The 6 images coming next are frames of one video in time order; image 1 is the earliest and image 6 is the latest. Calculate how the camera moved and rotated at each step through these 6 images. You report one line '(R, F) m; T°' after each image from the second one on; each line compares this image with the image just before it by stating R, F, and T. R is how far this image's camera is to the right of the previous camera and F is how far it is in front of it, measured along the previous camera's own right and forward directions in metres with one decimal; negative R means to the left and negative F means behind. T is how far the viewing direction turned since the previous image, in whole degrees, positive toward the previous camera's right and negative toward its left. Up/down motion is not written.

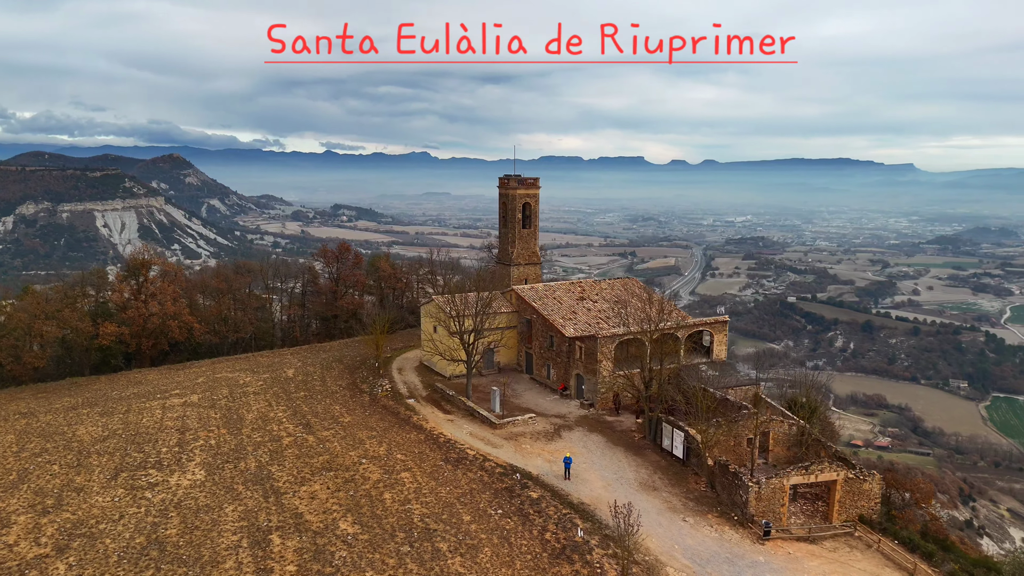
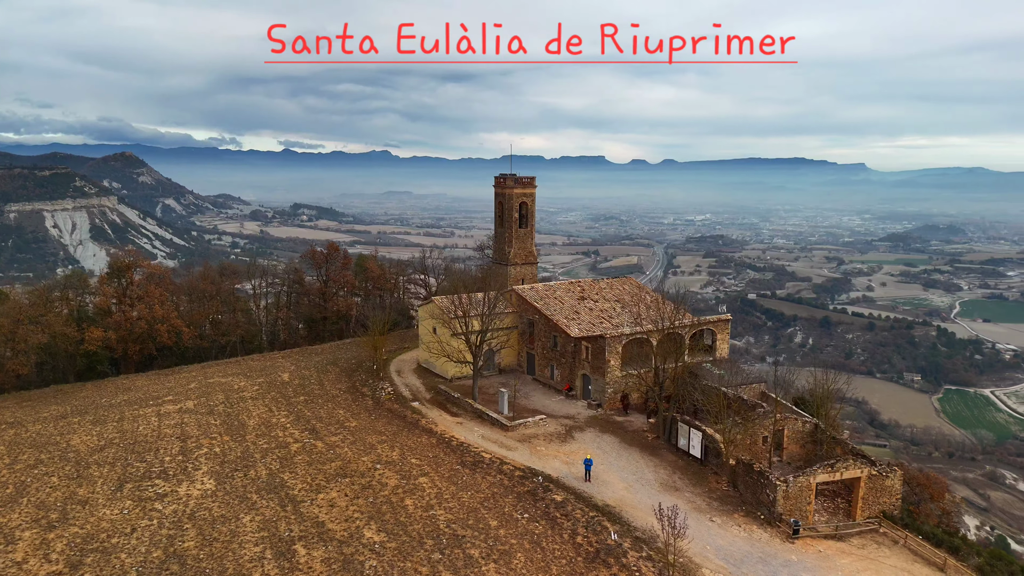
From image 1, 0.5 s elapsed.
(-1.6, +0.3) m; +3°
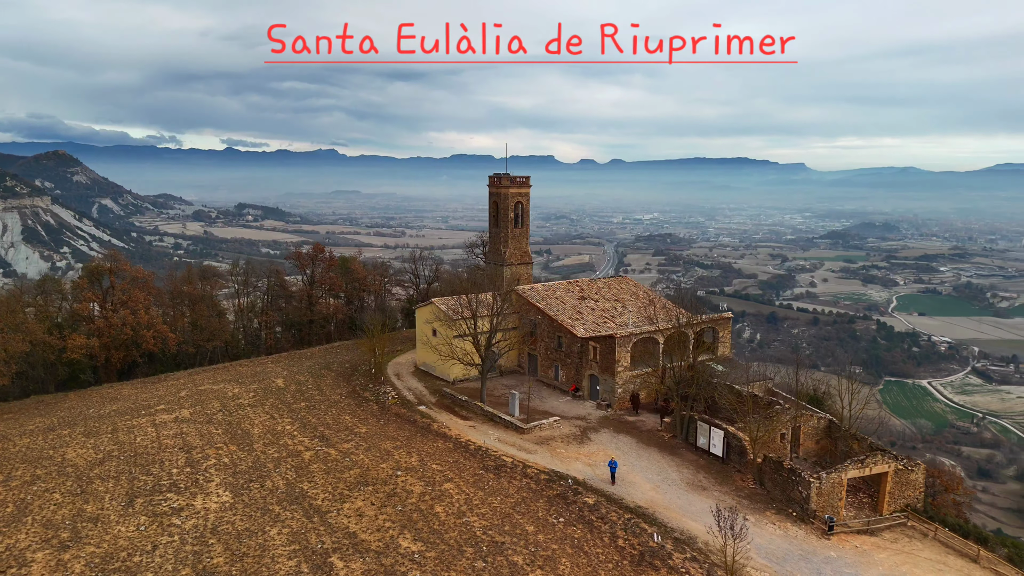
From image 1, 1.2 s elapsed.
(-2.1, +0.4) m; +4°
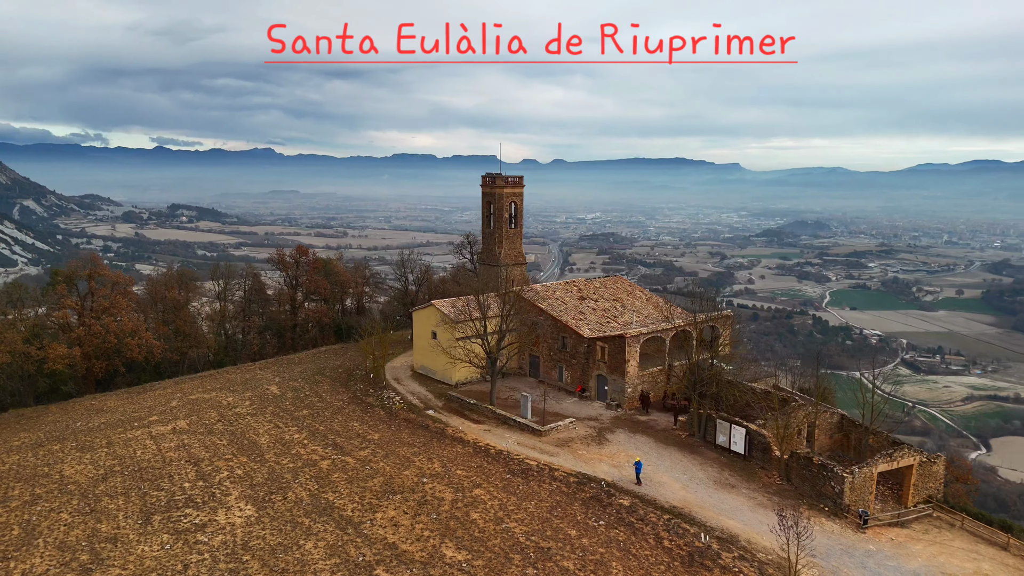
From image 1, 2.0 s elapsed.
(-2.3, +0.4) m; +4°
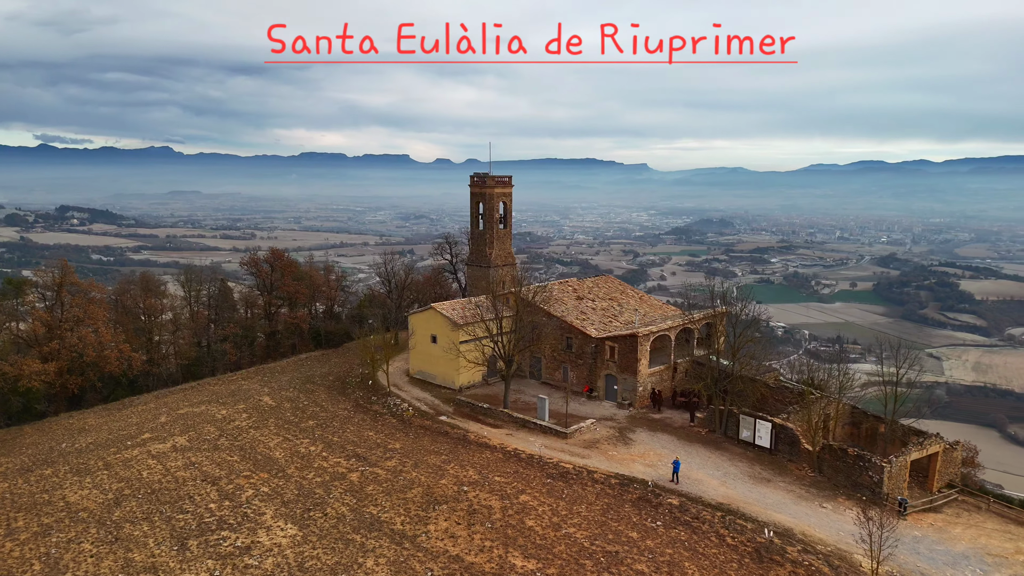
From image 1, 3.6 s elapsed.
(-3.4, +0.5) m; +6°
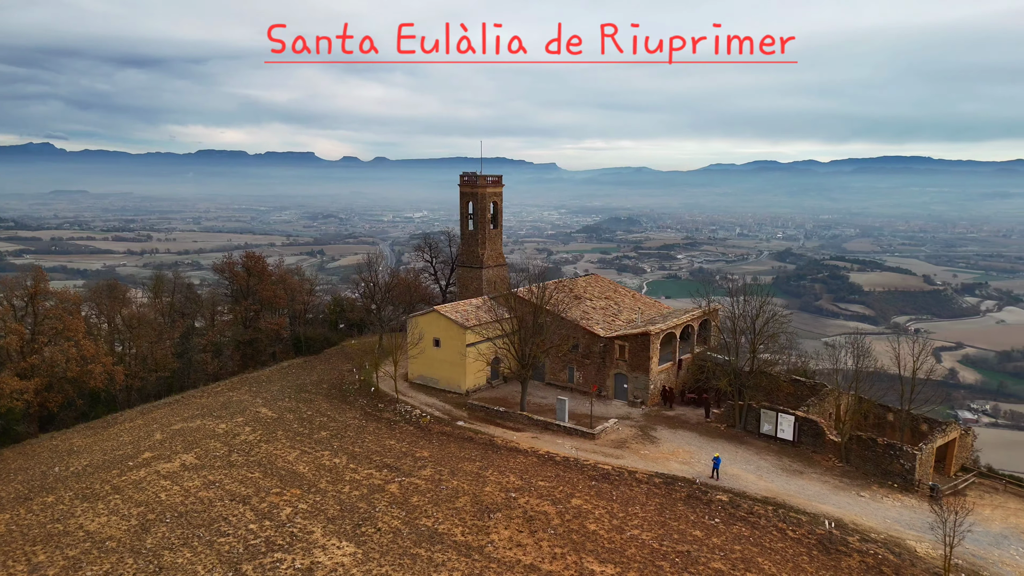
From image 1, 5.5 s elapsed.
(-3.5, +0.5) m; +6°
